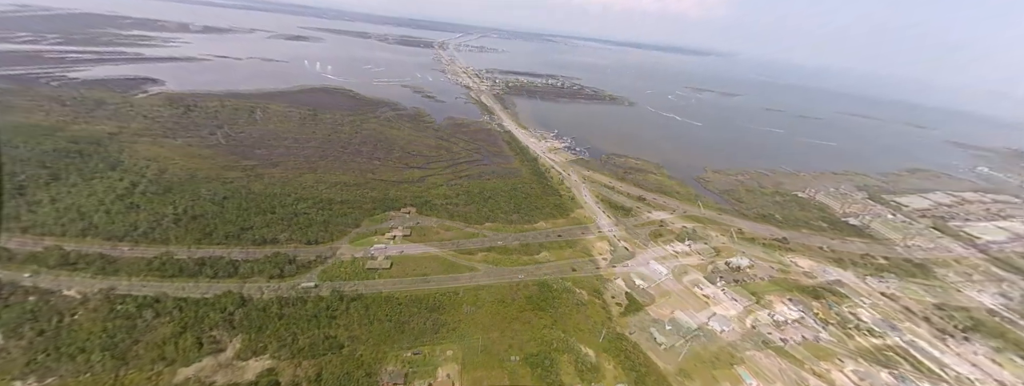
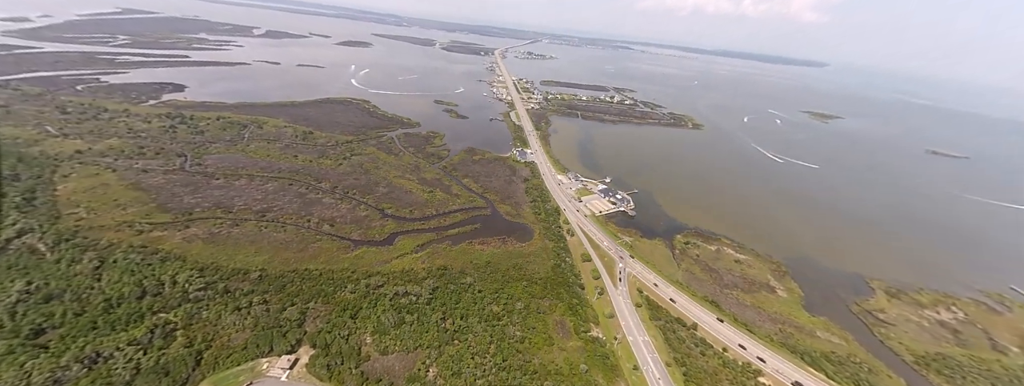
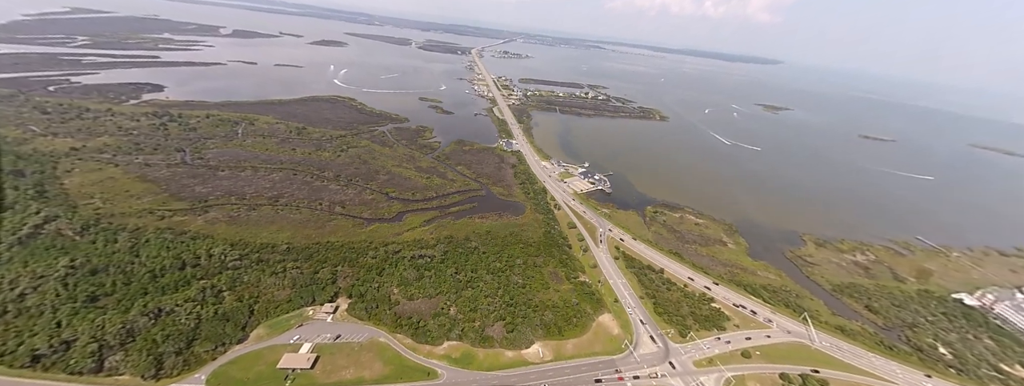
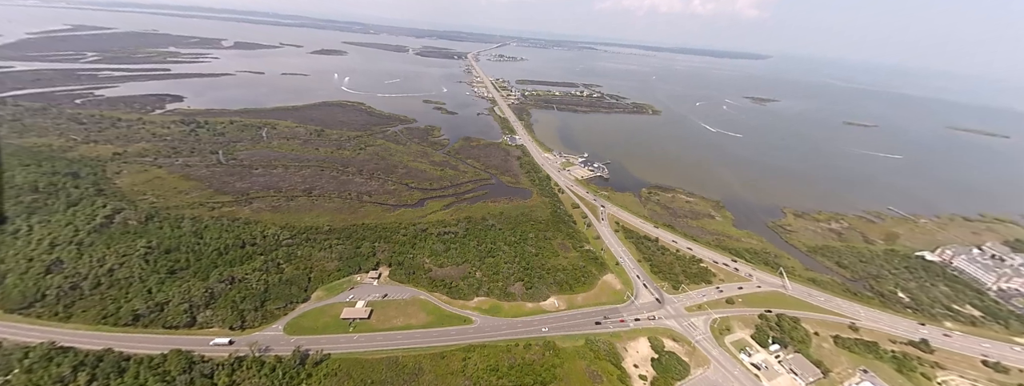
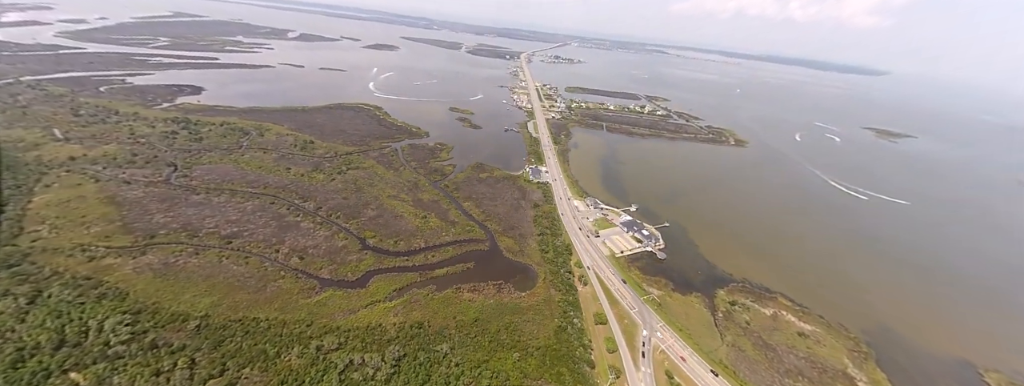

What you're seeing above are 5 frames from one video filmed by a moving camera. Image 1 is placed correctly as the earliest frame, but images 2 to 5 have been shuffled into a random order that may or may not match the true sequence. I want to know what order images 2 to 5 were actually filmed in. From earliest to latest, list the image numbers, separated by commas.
4, 3, 2, 5
